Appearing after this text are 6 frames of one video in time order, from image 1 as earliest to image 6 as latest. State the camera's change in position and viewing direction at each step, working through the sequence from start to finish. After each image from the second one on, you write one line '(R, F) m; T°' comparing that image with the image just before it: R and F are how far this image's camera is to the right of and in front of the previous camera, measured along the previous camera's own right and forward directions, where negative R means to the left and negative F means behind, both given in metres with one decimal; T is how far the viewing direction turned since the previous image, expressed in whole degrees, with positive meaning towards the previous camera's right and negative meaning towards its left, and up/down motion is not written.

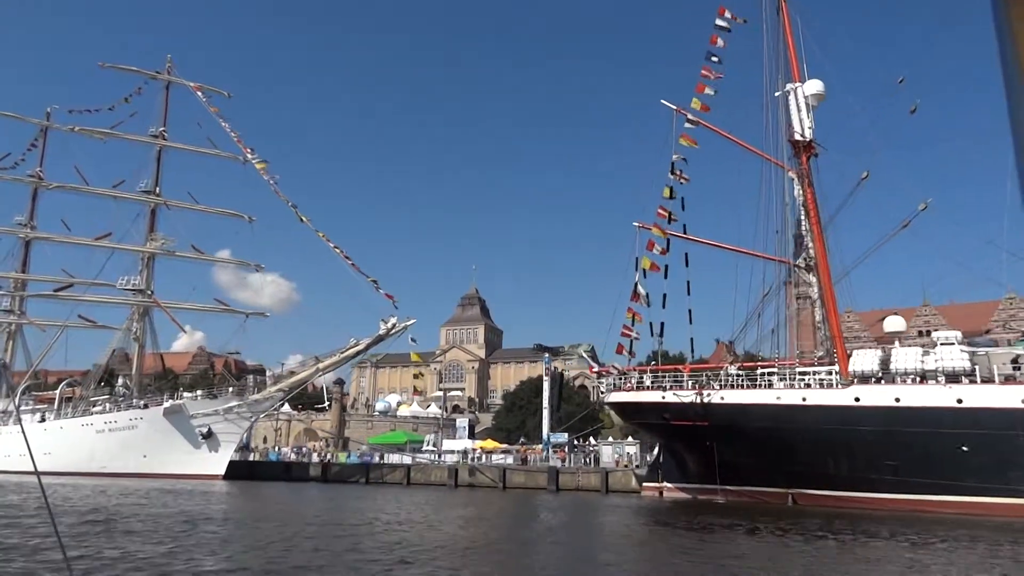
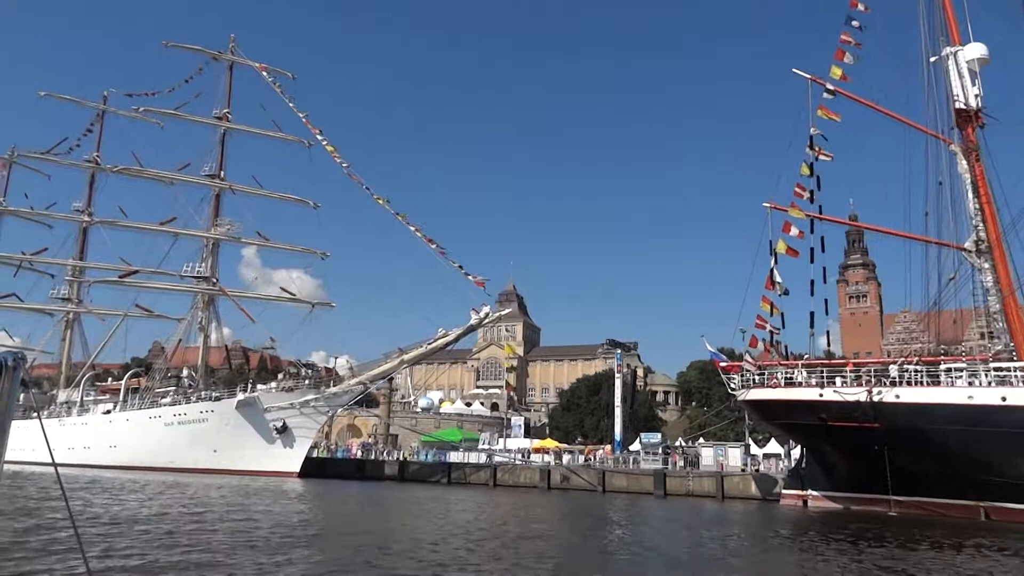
(-4.2, +2.6) m; -2°
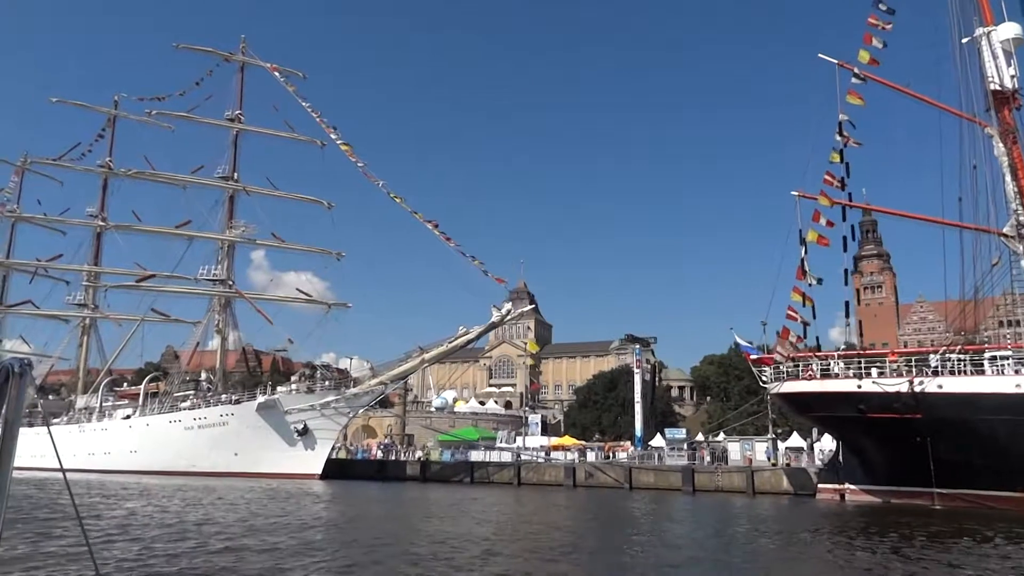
(-0.7, +0.5) m; -1°
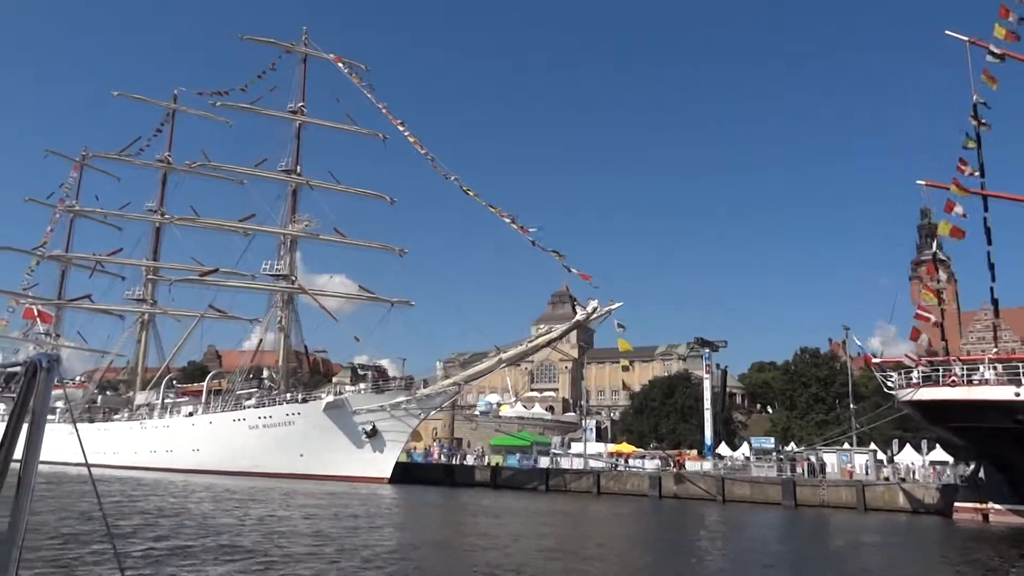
(-2.6, +1.8) m; -2°
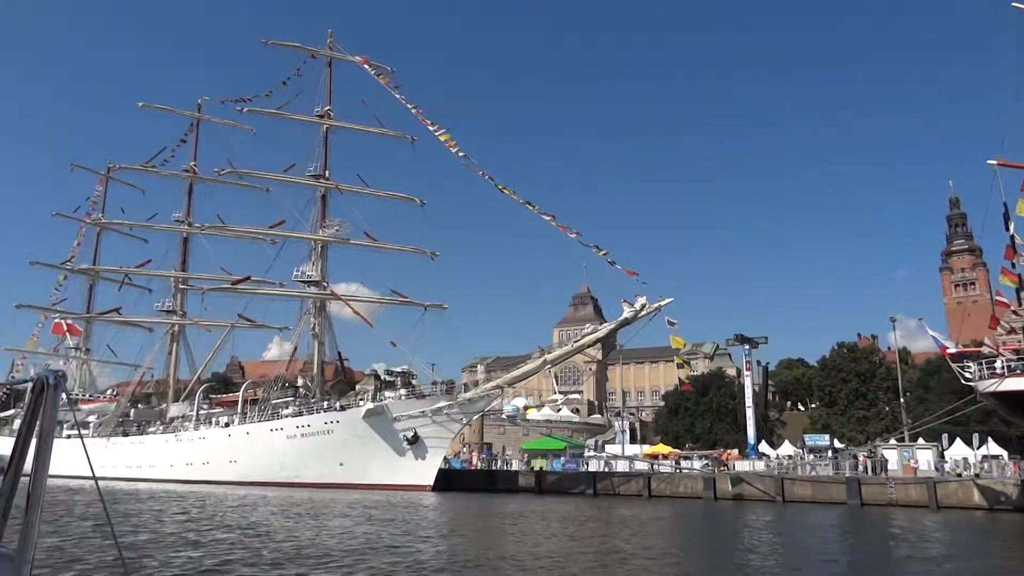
(-1.4, +1.0) m; -1°
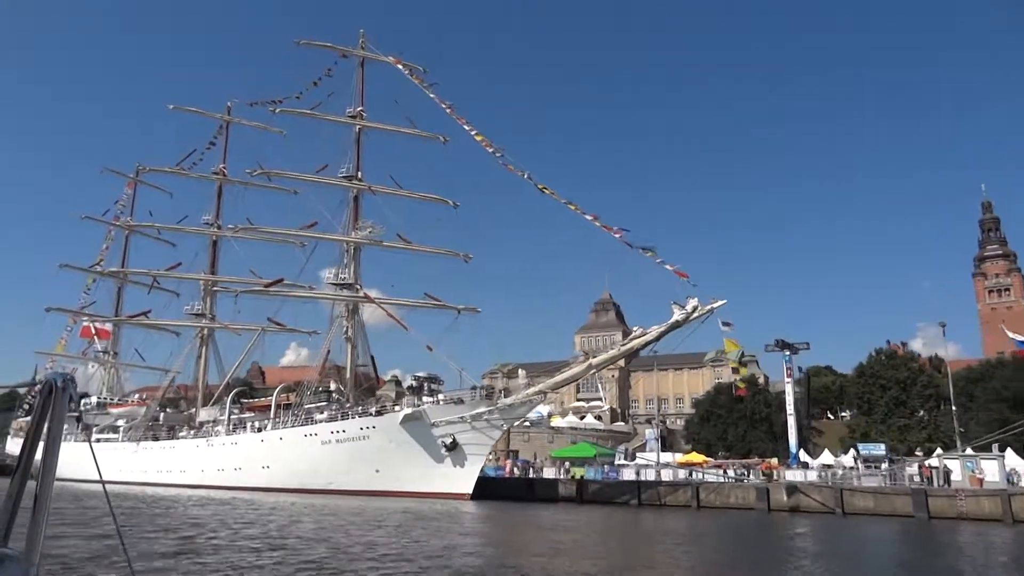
(-1.4, +1.0) m; -1°
